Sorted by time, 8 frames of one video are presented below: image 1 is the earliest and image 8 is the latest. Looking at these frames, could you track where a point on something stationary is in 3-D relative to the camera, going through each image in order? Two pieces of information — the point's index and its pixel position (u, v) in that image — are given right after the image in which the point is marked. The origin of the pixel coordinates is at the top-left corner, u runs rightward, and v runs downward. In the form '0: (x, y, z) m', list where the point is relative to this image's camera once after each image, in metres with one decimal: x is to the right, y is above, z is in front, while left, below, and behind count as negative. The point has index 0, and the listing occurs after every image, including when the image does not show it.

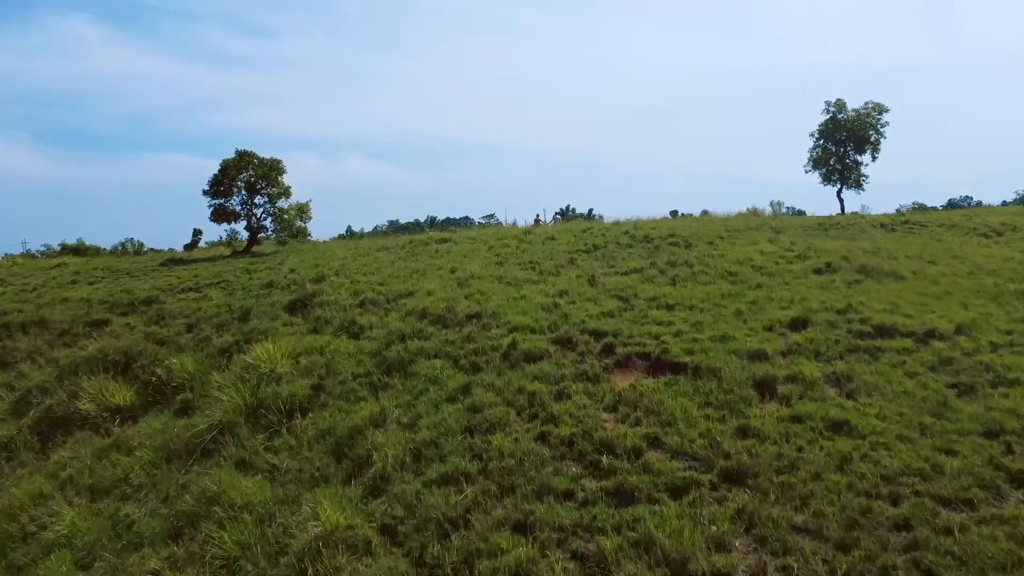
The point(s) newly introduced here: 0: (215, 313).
0: (-5.1, -0.4, +13.4) m
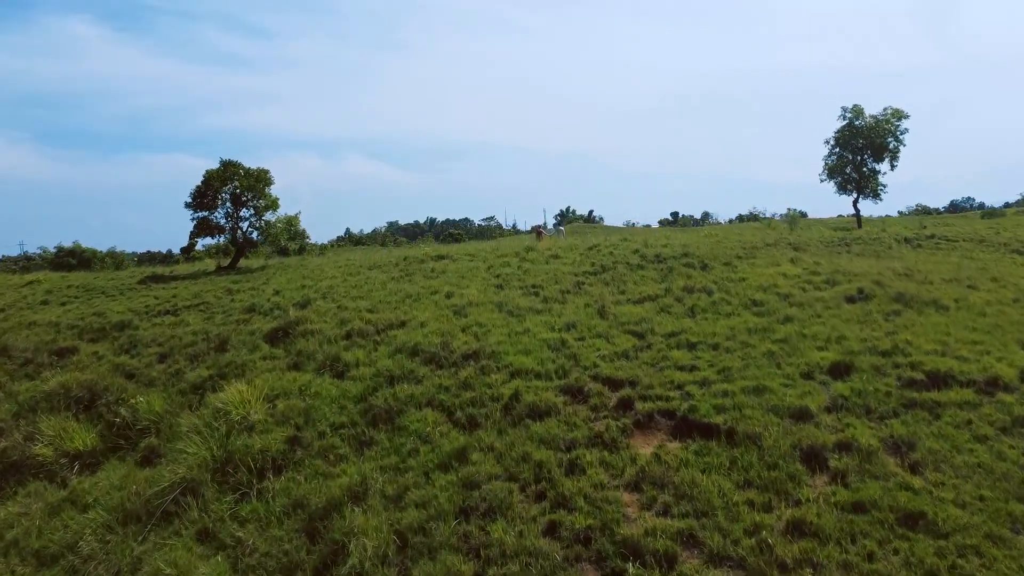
0: (-5.1, -0.9, +12.4) m
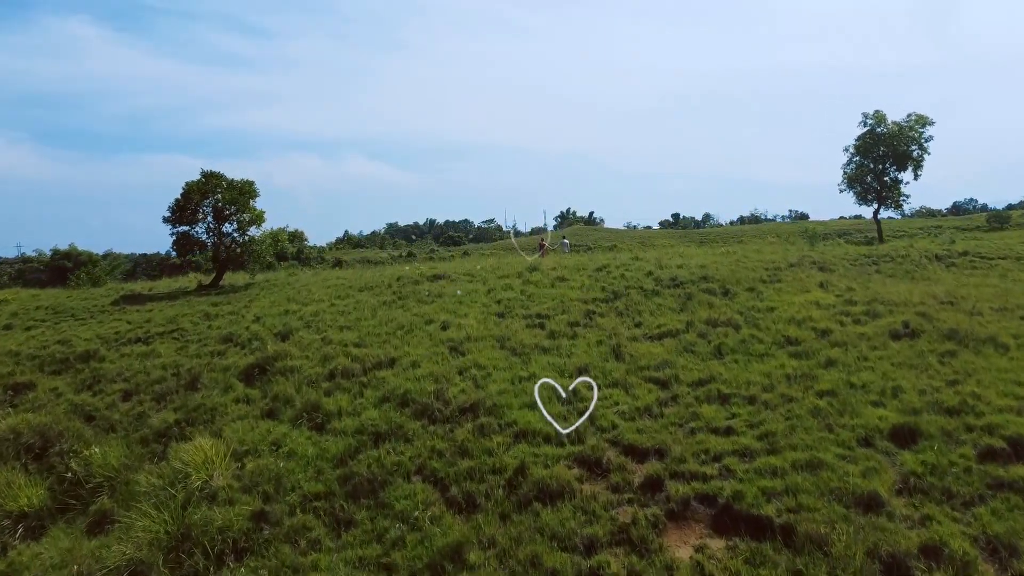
0: (-5.0, -1.3, +11.2) m
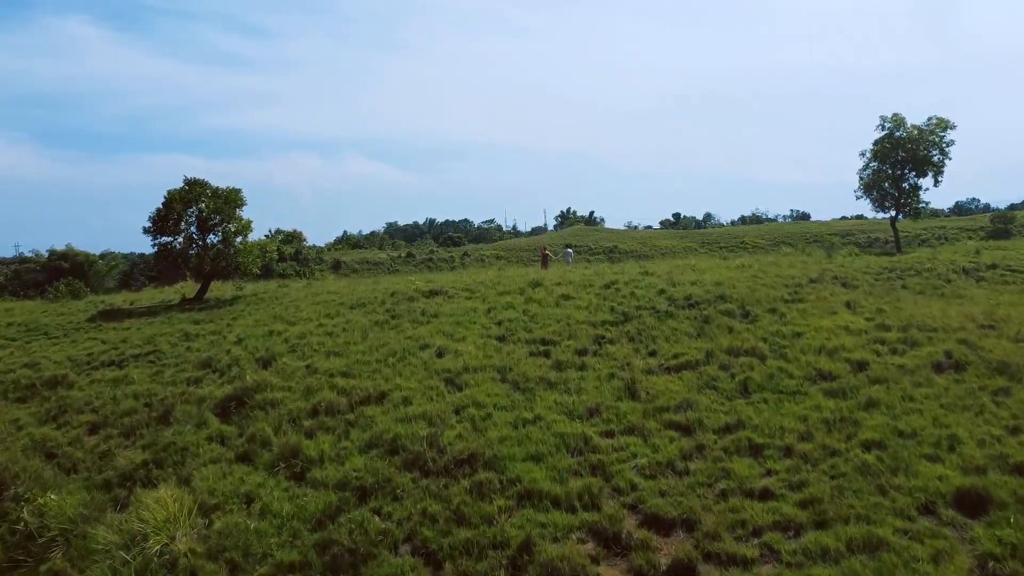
0: (-5.0, -1.6, +10.2) m
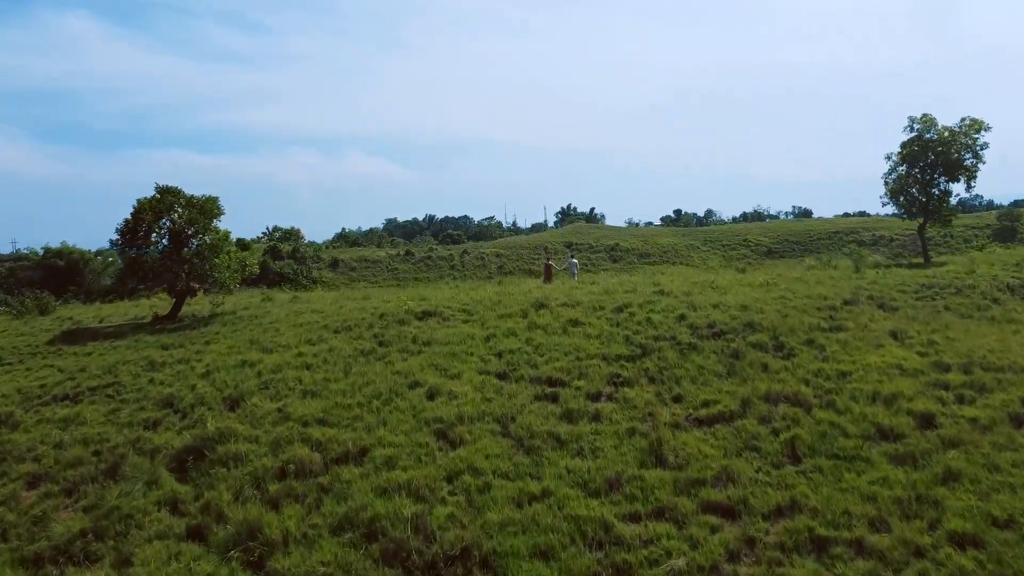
0: (-5.0, -1.9, +8.9) m
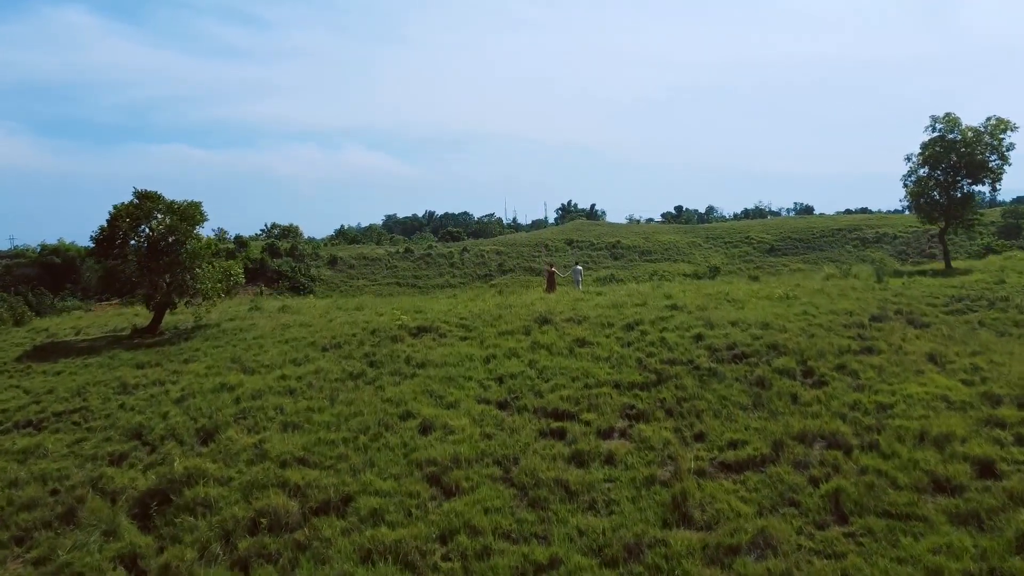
0: (-5.0, -2.2, +8.1) m
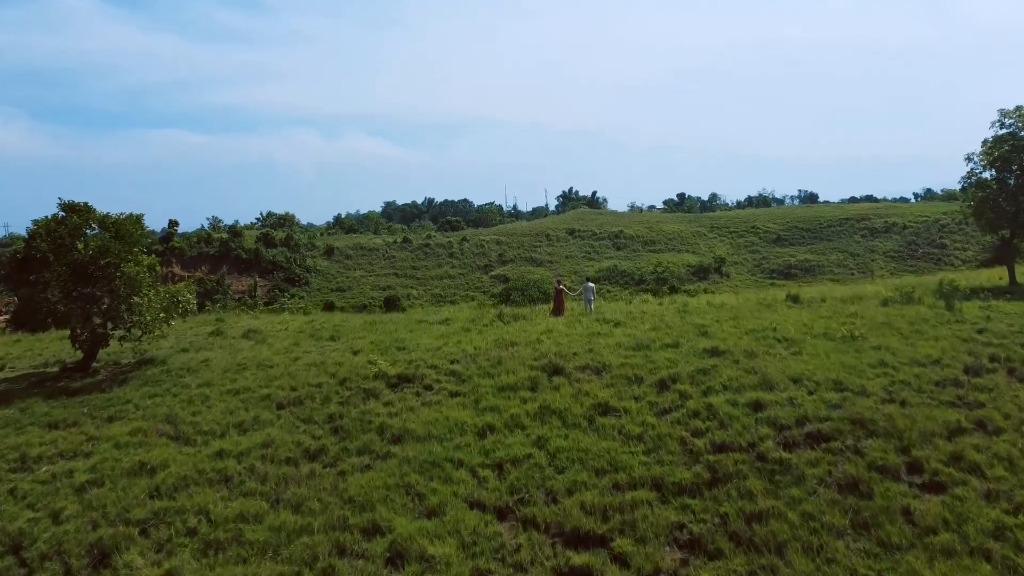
0: (-4.9, -2.7, +5.8) m
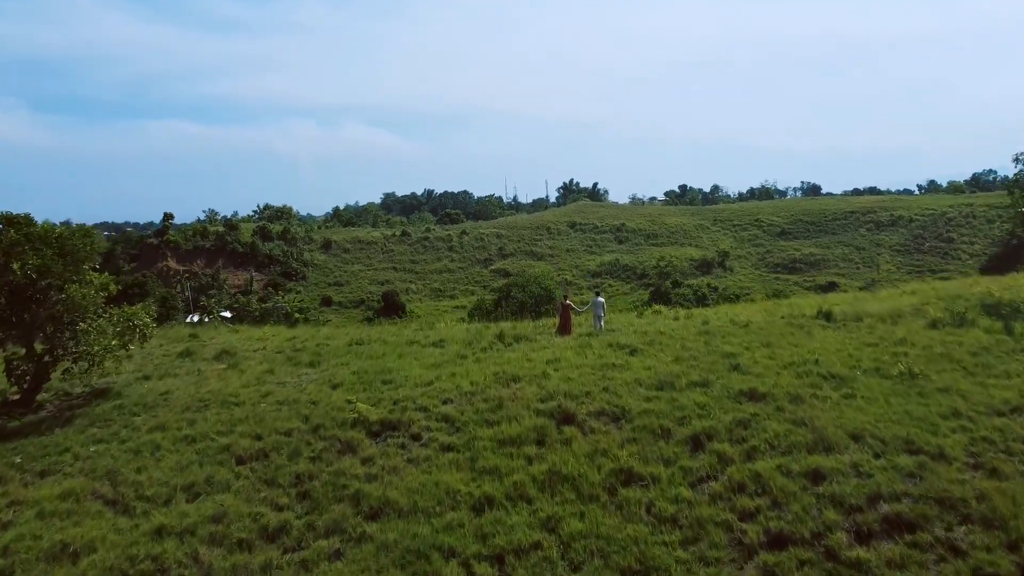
0: (-4.9, -3.1, +4.4) m
